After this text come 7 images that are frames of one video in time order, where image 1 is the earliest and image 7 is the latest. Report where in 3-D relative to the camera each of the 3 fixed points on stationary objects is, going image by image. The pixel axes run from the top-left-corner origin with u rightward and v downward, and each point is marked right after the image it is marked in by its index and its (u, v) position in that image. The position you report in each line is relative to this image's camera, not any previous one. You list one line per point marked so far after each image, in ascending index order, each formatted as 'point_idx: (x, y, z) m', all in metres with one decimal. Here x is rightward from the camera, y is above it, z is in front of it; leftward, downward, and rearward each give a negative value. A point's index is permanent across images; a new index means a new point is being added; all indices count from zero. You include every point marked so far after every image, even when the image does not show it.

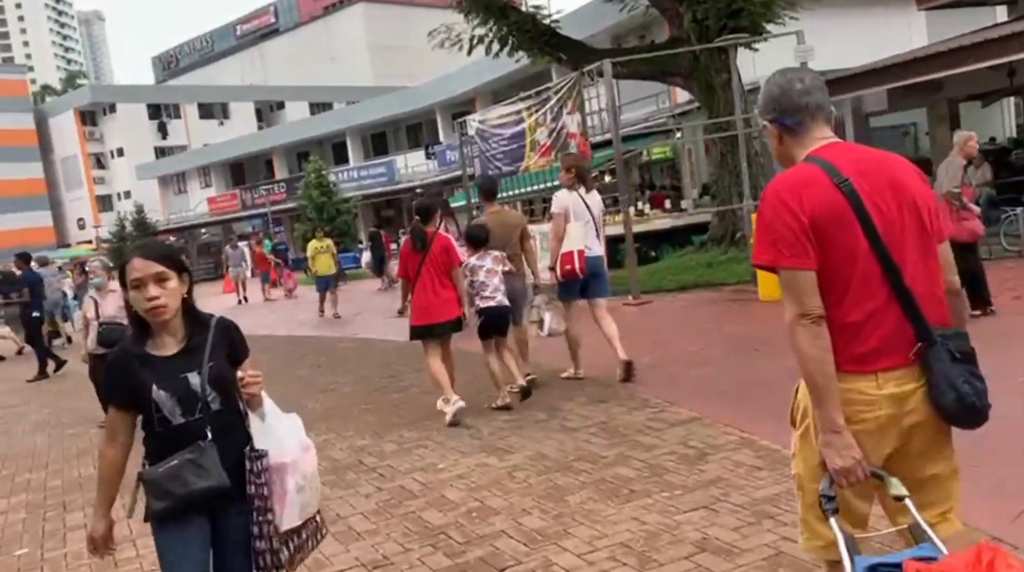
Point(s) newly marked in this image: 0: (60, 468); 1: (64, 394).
0: (-3.4, -1.4, +7.0) m
1: (-5.2, -1.3, +10.7) m
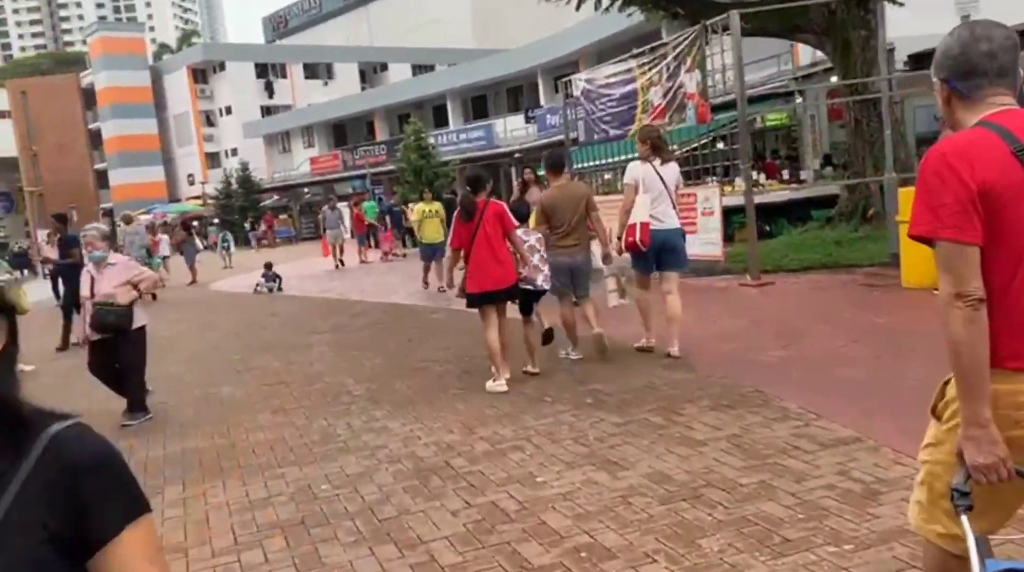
0: (-2.7, -1.1, +6.4) m
1: (-4.1, -0.8, +10.3) m
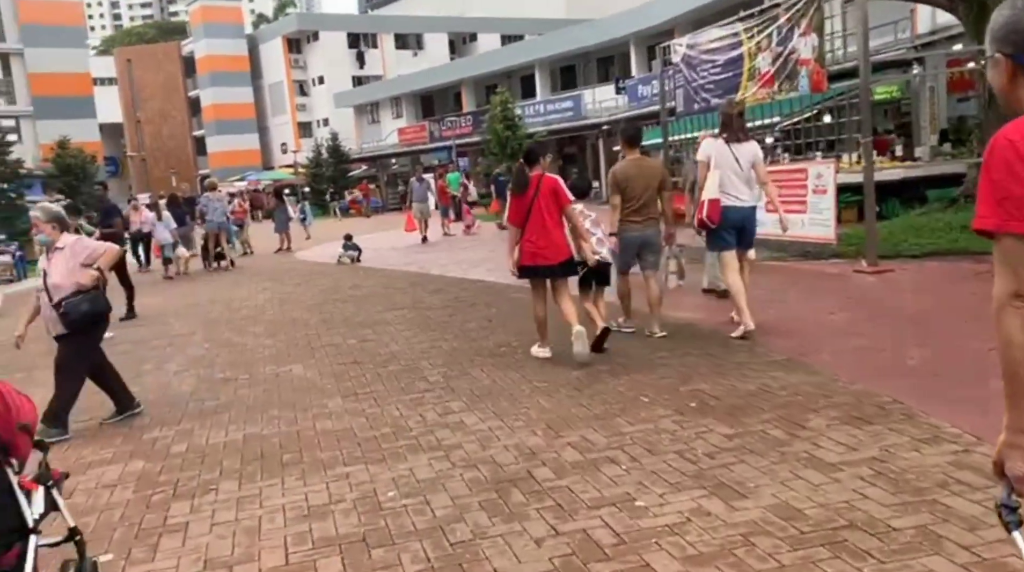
0: (-2.1, -0.9, +6.0) m
1: (-3.1, -0.5, +10.0) m
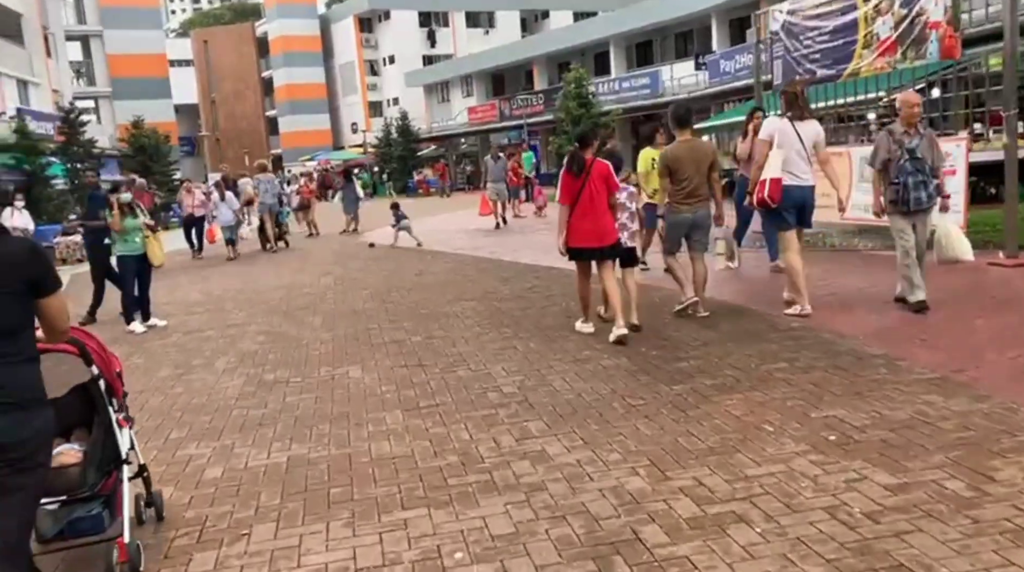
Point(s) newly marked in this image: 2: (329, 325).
0: (-1.6, -0.9, +5.2) m
1: (-2.3, -0.4, +9.2) m
2: (-1.8, -0.4, +8.9) m
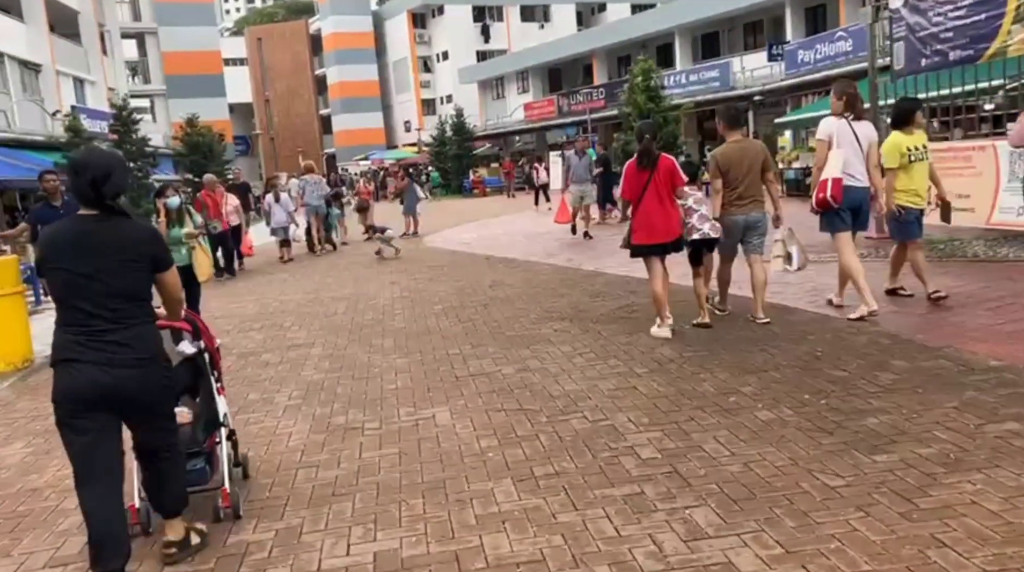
0: (-0.9, -1.1, +4.0) m
1: (-1.5, -0.5, +8.1) m
2: (-0.9, -0.5, +7.7) m
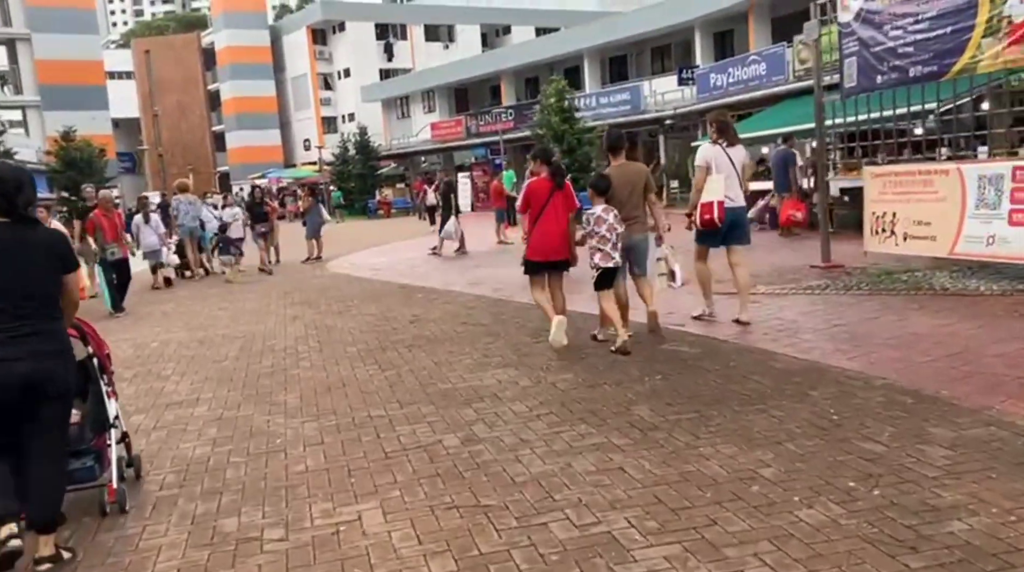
0: (-1.0, -1.3, +2.6) m
1: (-1.9, -0.8, +6.5) m
2: (-1.4, -0.8, +6.2) m
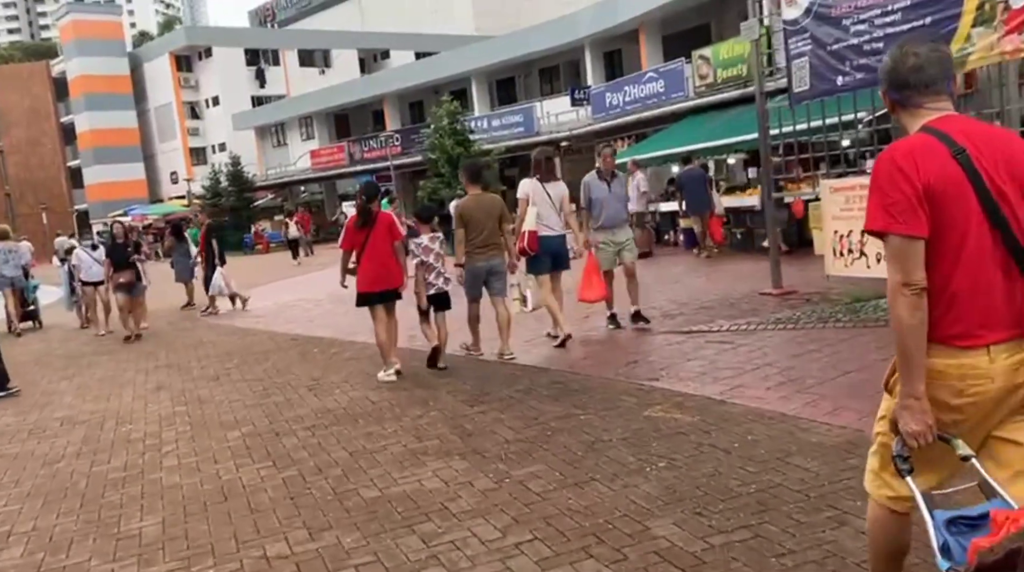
0: (-0.7, -1.5, +0.7) m
1: (-2.2, -1.3, +4.5) m
2: (-1.6, -1.2, +4.3) m
